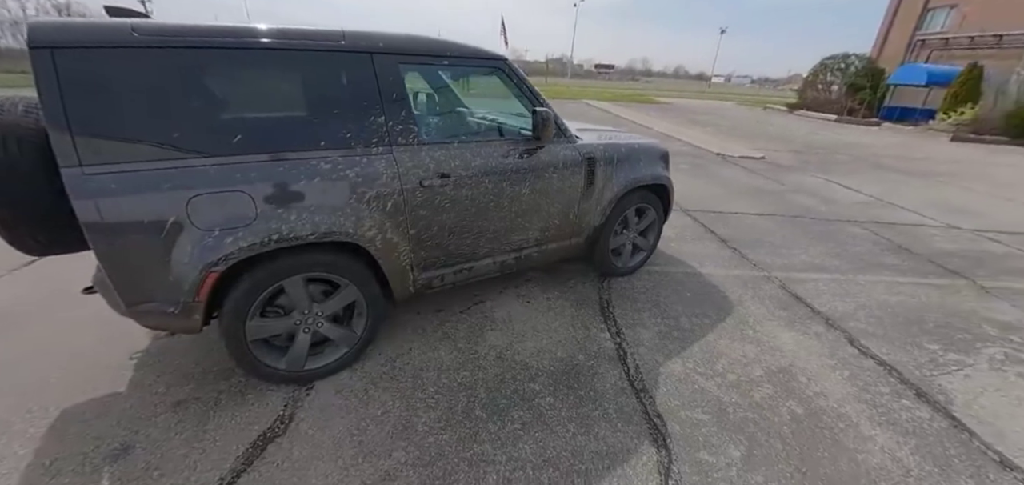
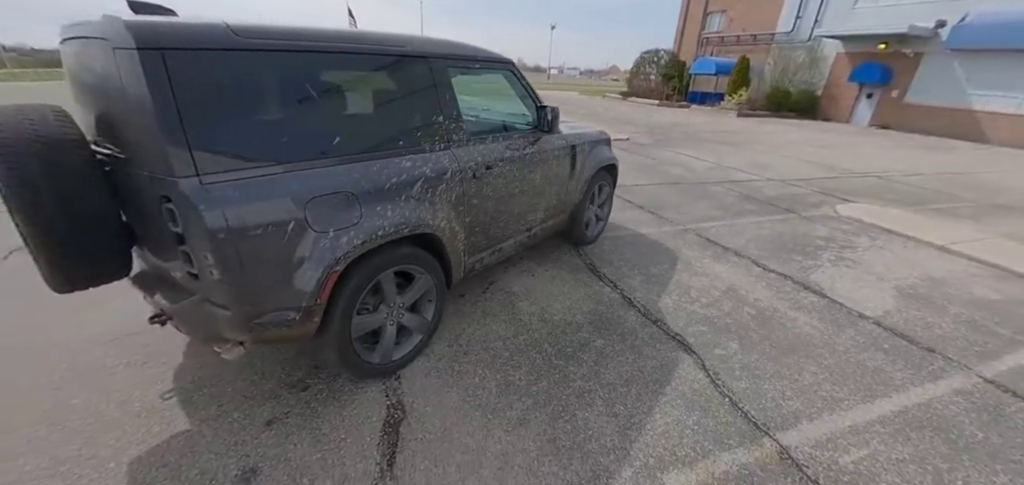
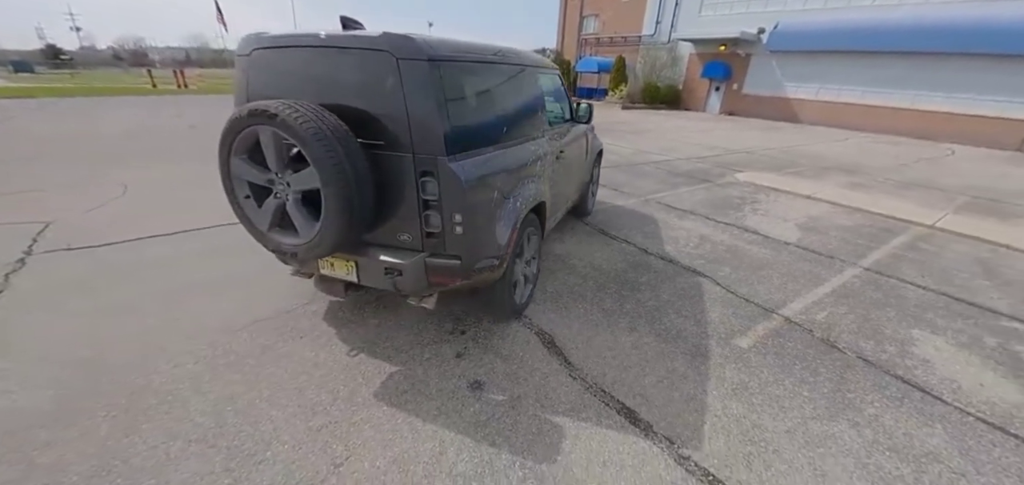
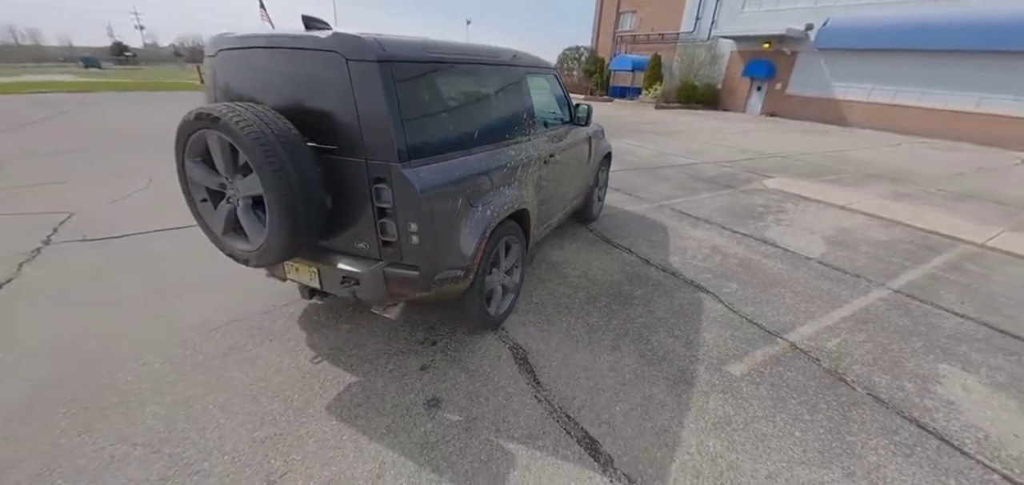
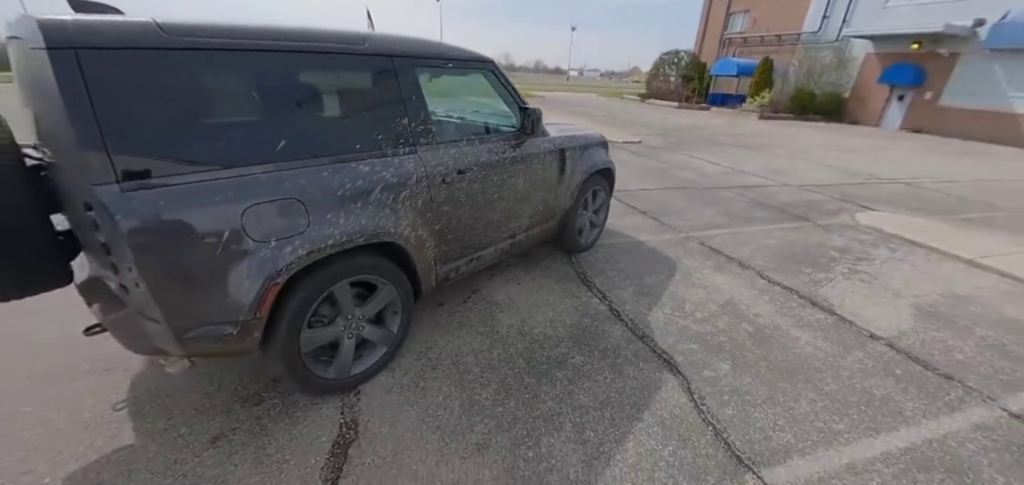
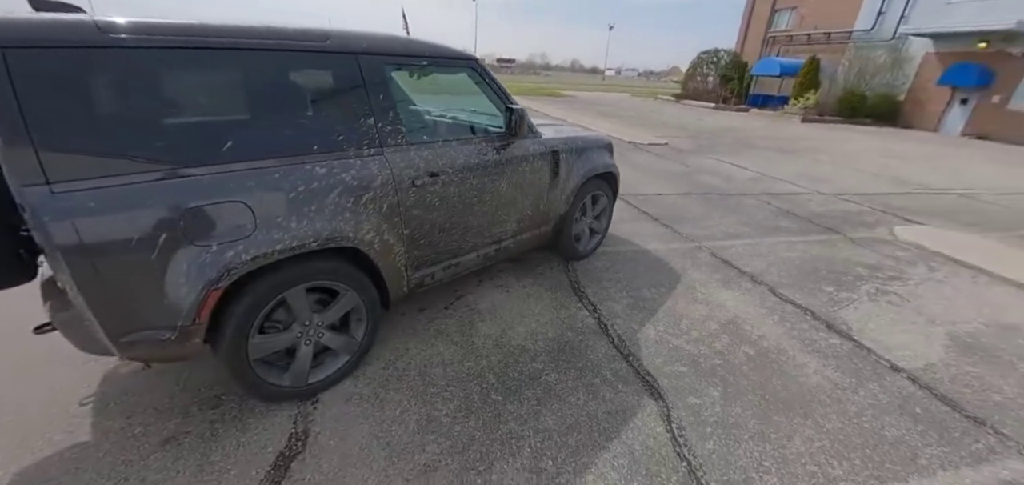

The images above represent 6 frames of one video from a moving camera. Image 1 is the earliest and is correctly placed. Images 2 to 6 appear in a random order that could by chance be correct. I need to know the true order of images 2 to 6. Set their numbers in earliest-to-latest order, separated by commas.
6, 5, 2, 4, 3
